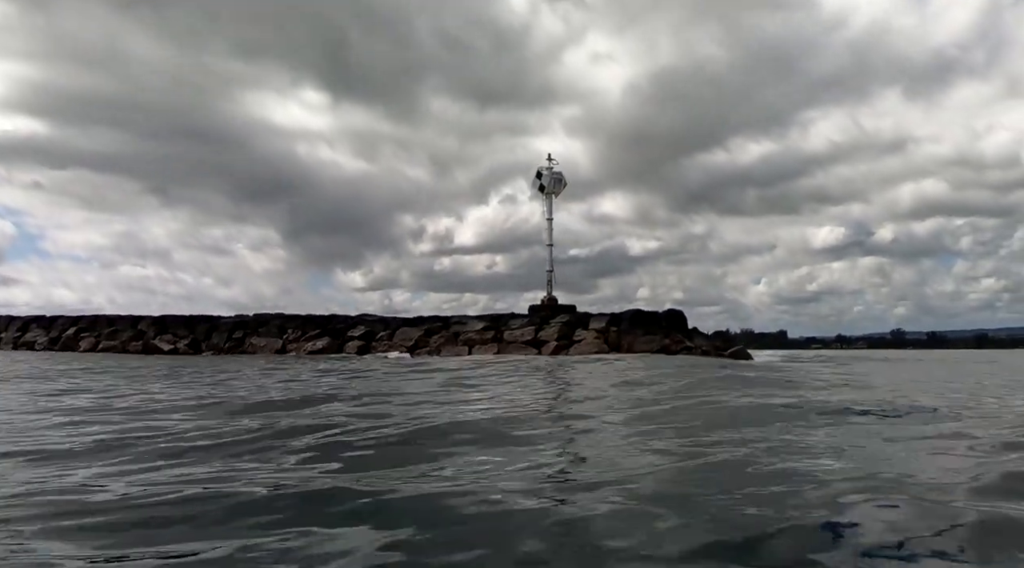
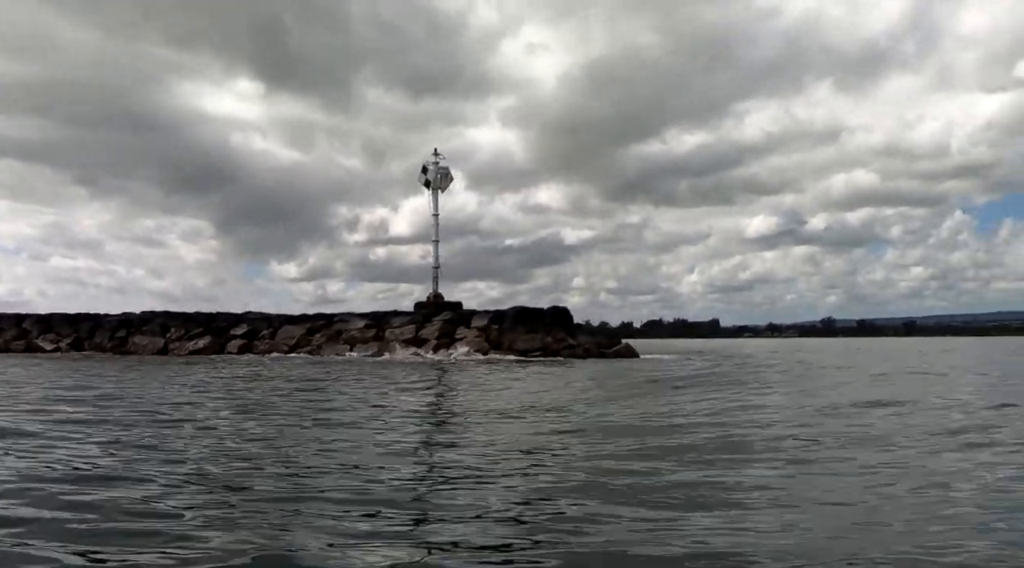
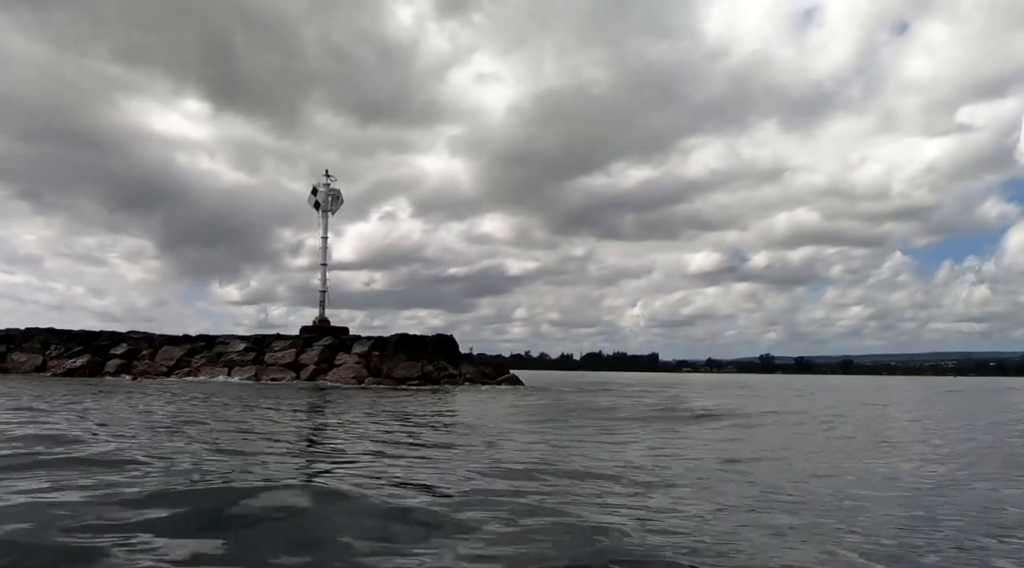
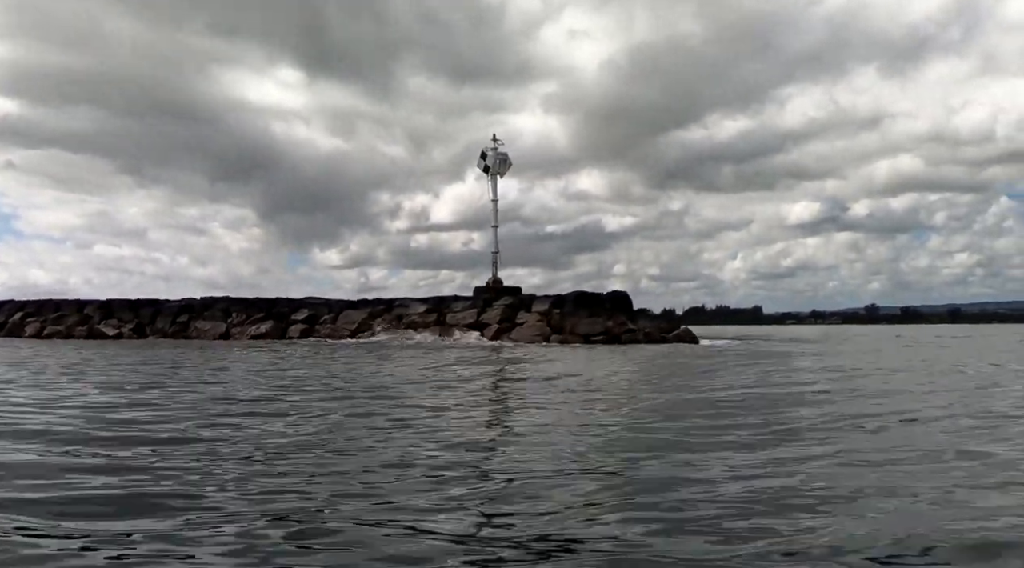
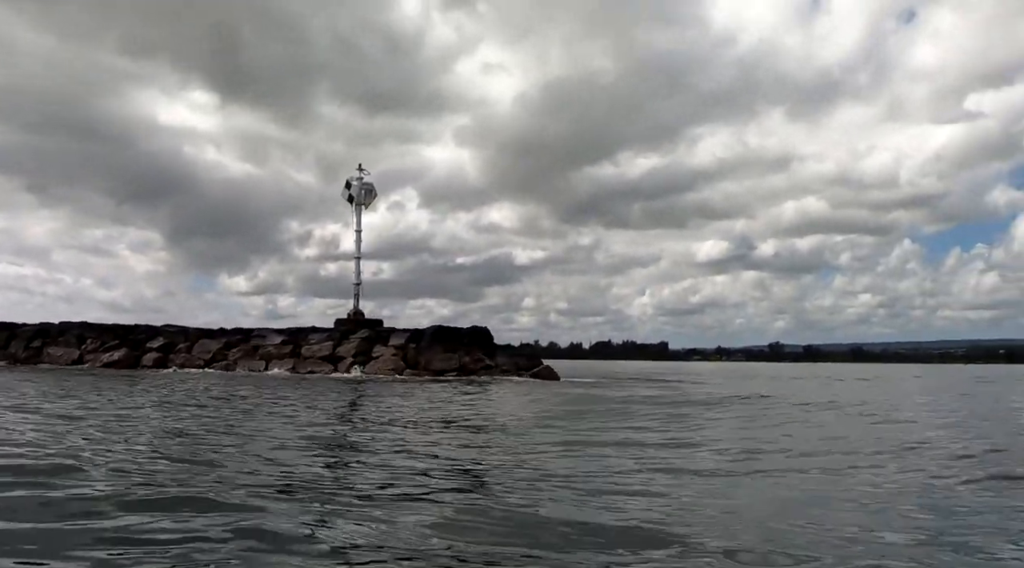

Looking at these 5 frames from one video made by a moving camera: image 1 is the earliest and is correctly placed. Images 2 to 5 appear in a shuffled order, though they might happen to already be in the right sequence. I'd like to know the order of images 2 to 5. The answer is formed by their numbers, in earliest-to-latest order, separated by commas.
4, 2, 5, 3
